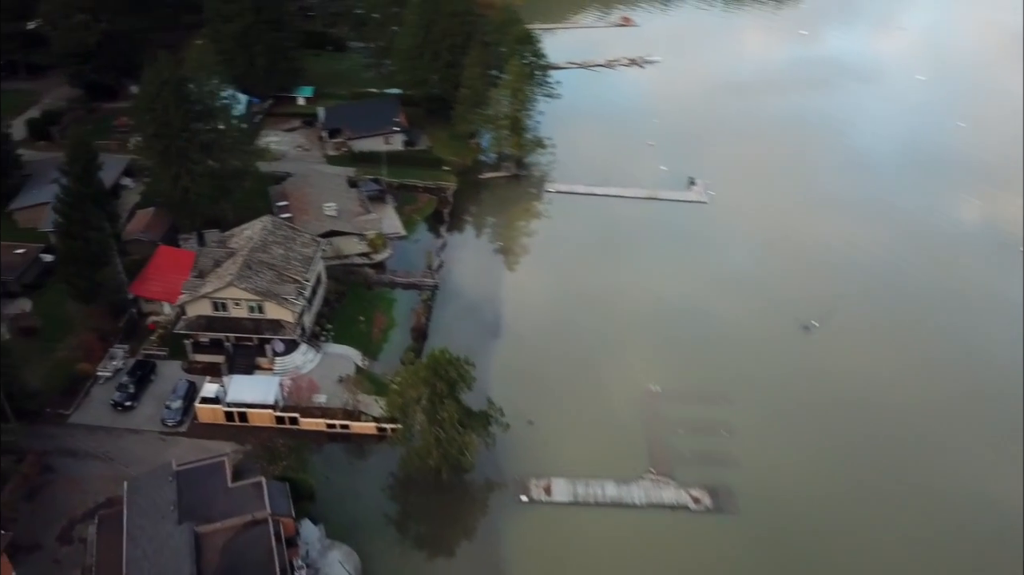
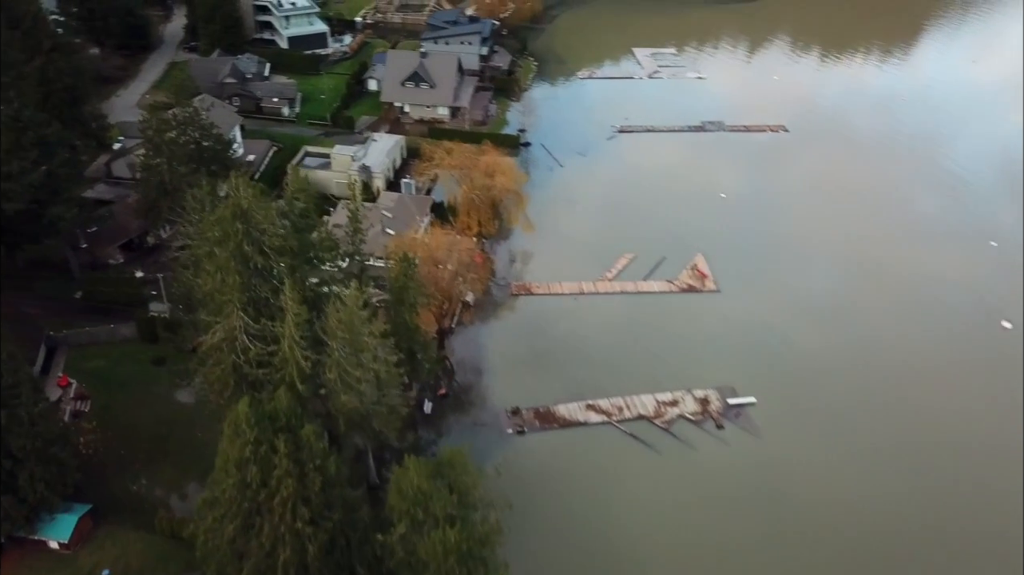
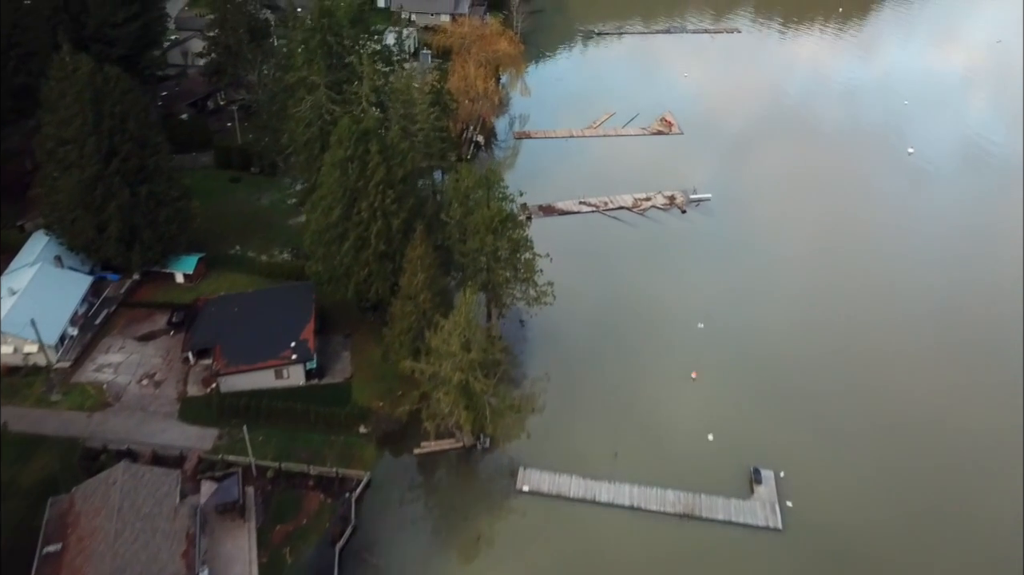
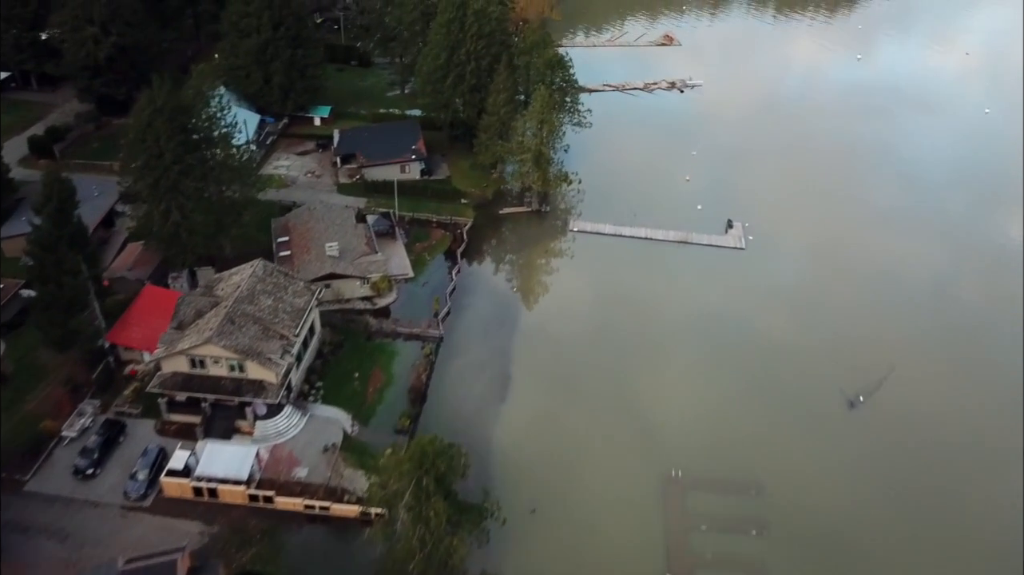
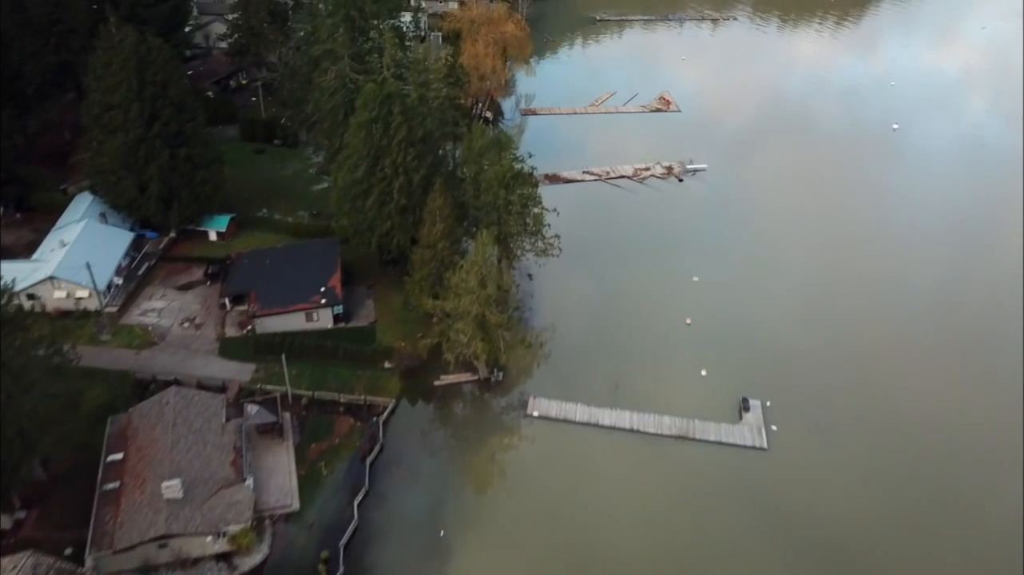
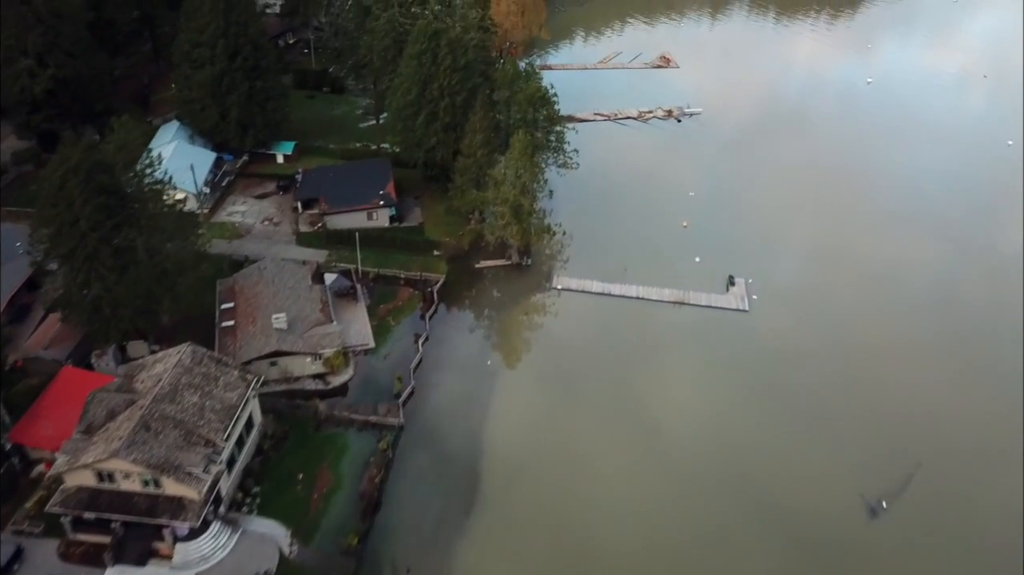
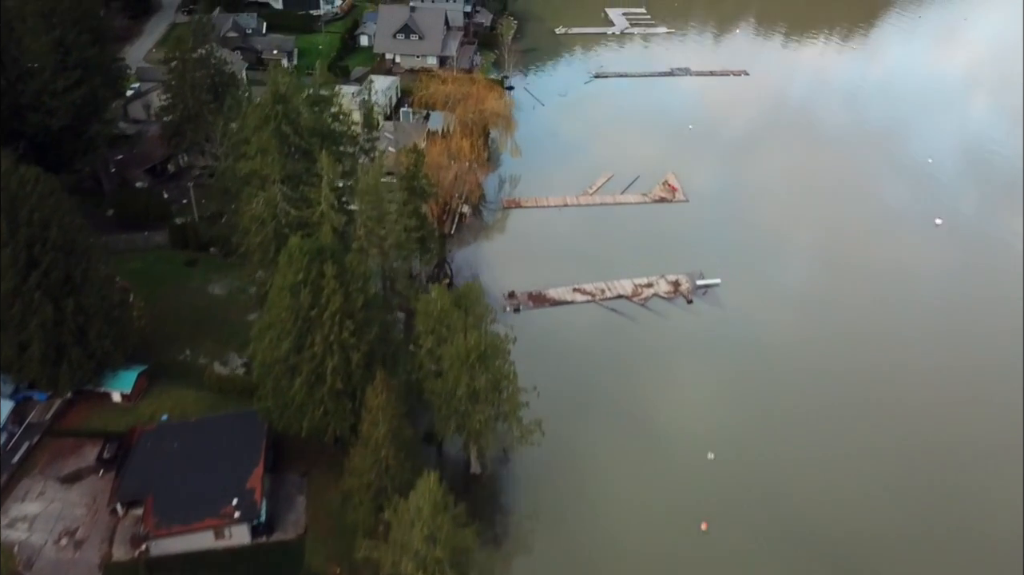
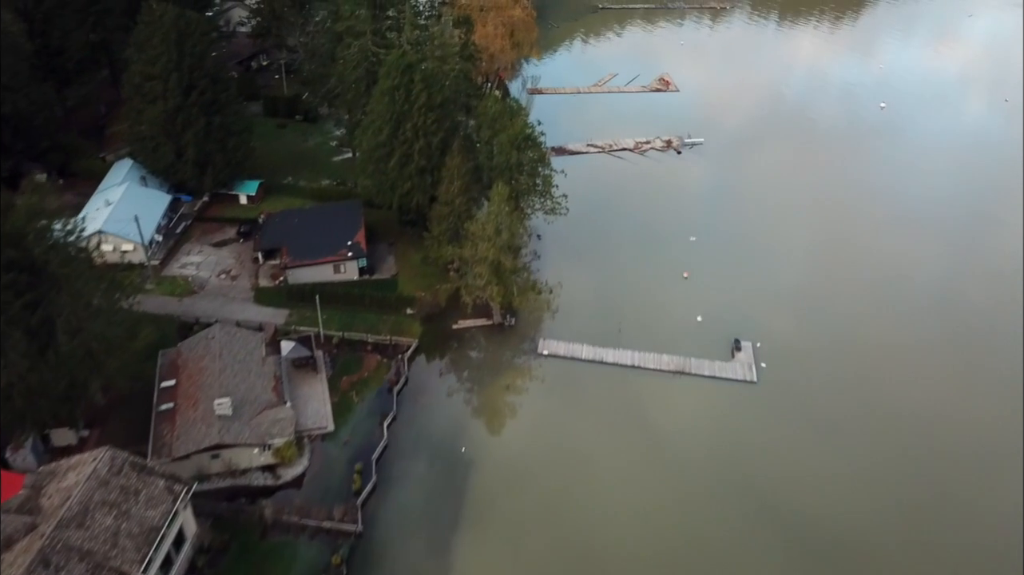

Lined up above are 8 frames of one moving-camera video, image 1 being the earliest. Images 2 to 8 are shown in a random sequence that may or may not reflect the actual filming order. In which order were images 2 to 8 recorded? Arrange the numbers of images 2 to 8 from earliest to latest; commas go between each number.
4, 6, 8, 5, 3, 7, 2
